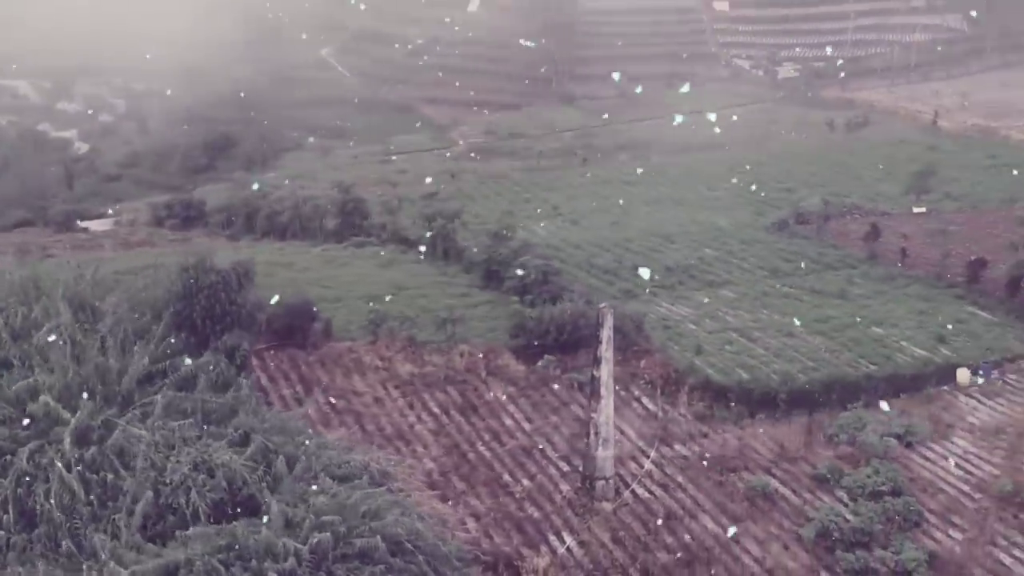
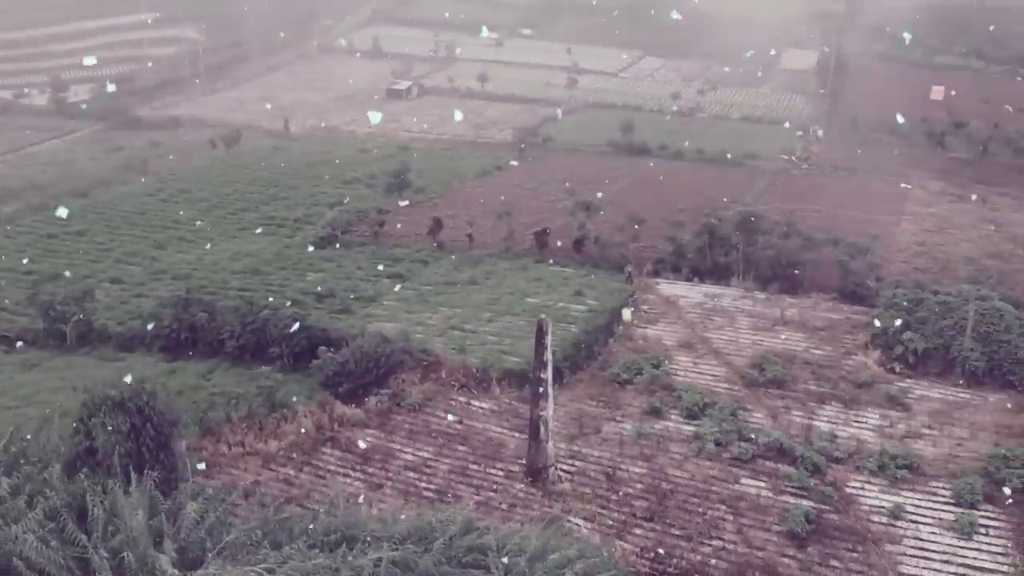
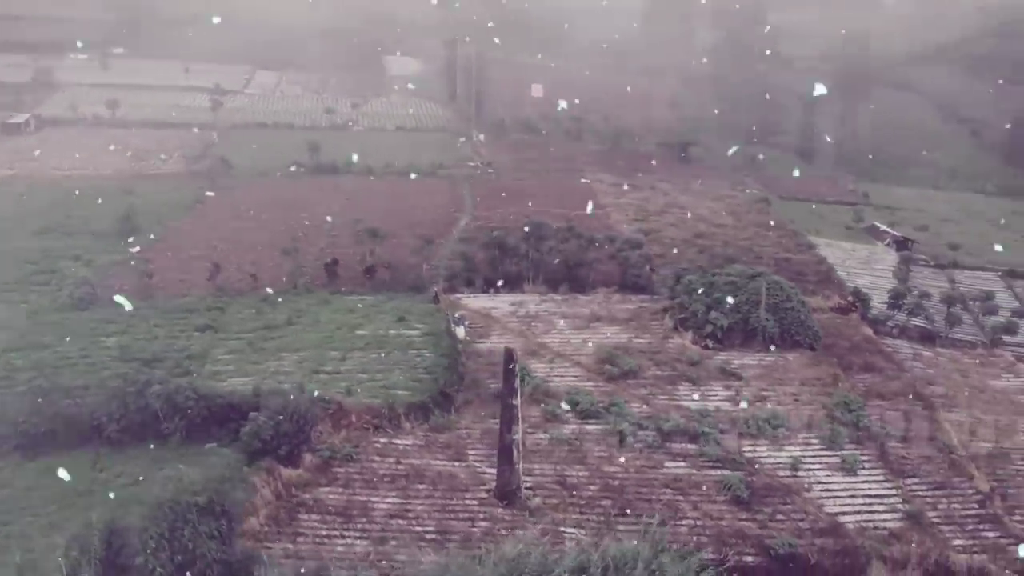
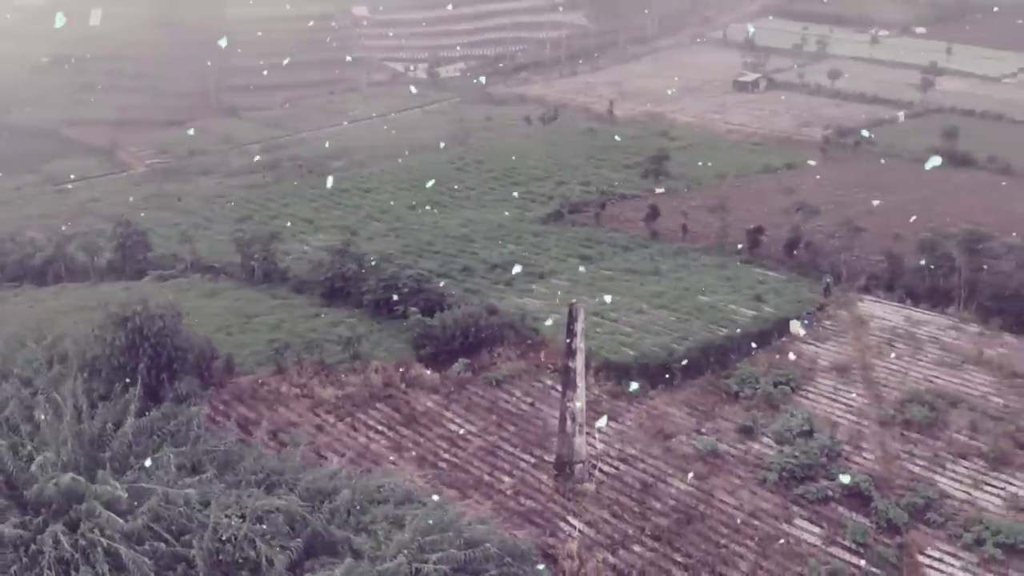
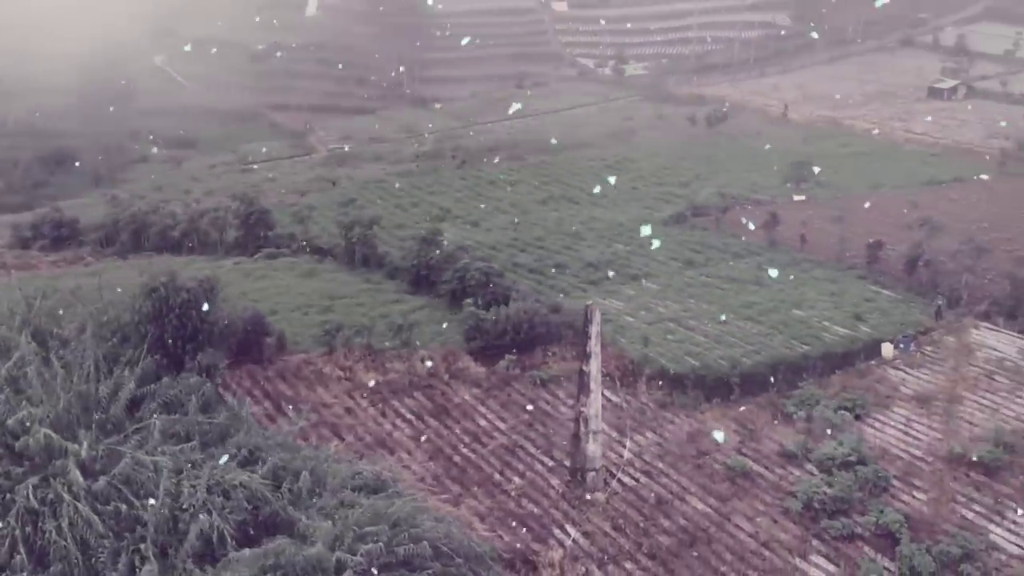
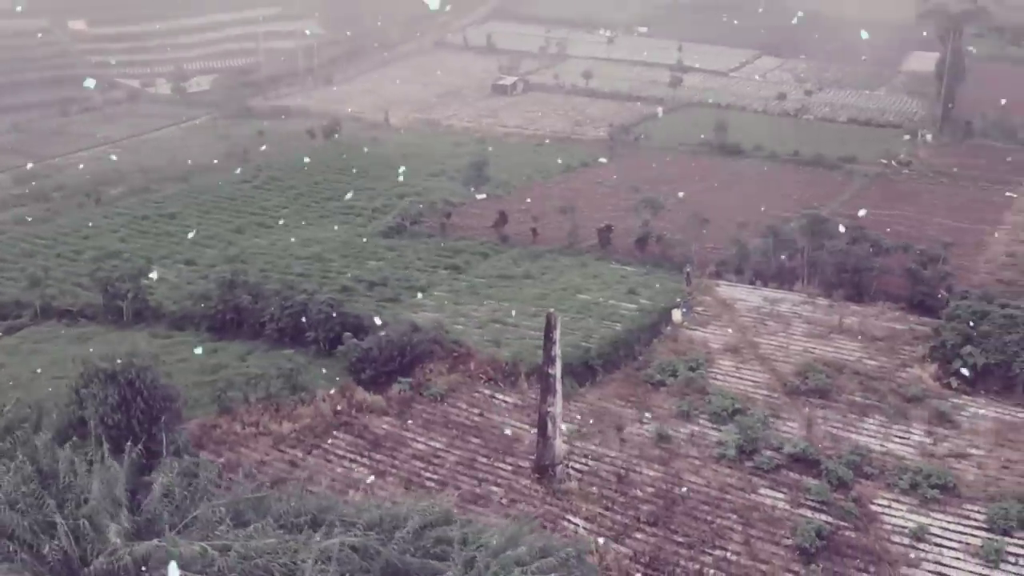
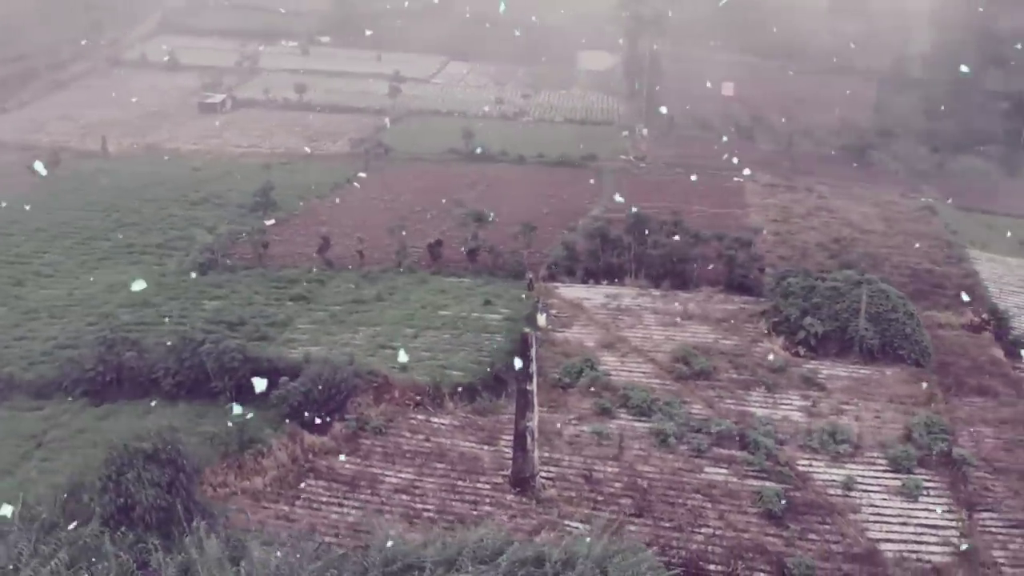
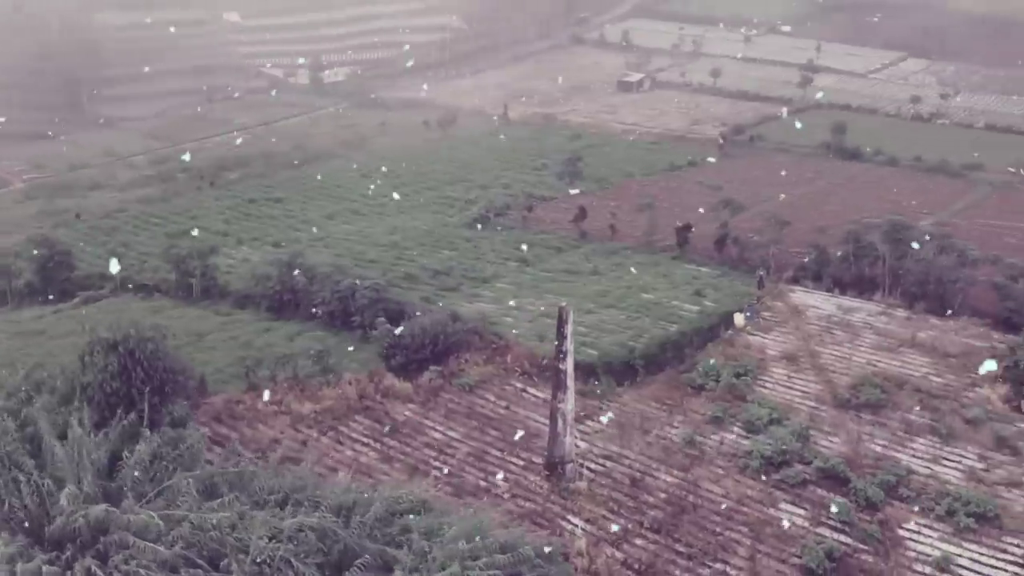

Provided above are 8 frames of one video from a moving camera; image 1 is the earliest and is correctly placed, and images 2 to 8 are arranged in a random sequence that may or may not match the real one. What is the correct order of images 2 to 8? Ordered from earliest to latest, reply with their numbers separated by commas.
5, 4, 8, 6, 2, 7, 3
